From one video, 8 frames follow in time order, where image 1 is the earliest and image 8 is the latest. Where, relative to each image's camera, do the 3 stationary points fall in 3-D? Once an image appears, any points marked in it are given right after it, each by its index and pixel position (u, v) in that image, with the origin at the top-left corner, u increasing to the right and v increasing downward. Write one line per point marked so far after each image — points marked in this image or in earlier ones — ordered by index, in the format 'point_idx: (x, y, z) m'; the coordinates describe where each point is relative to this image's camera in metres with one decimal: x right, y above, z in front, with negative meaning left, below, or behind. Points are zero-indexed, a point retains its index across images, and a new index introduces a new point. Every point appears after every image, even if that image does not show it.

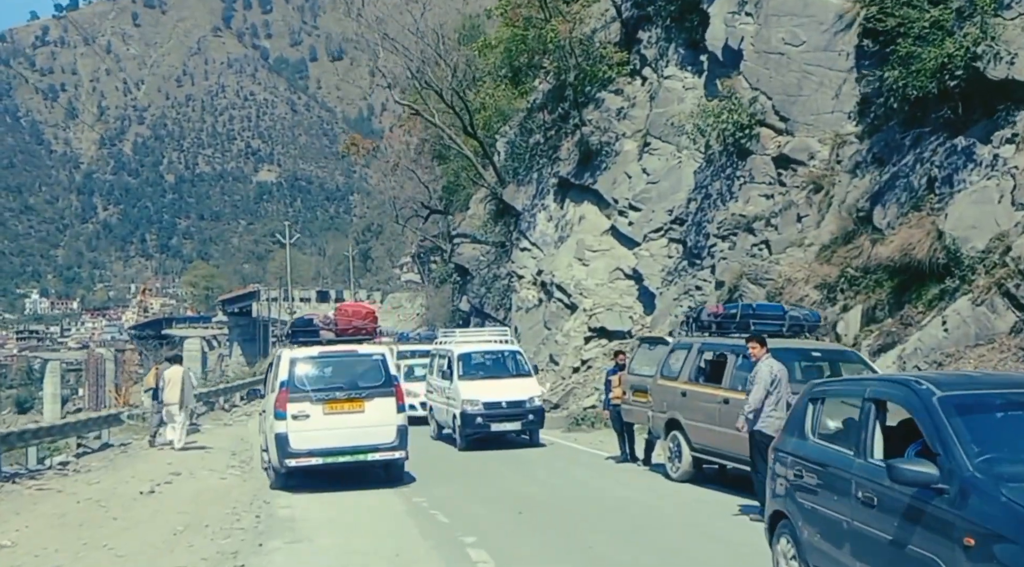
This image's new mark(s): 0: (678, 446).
0: (+2.5, -2.4, +13.7) m
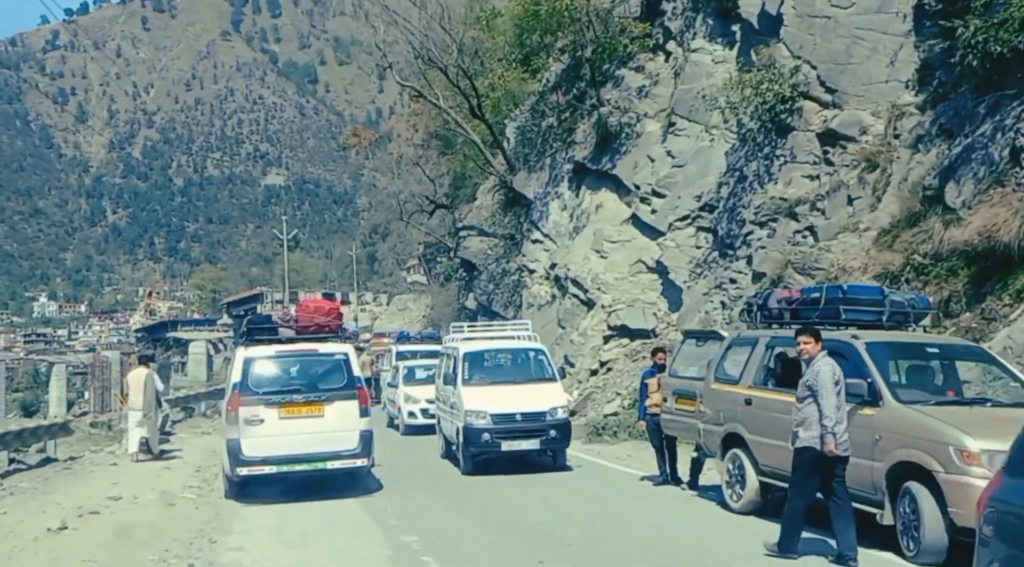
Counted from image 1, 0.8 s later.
0: (+2.6, -2.1, +10.7) m
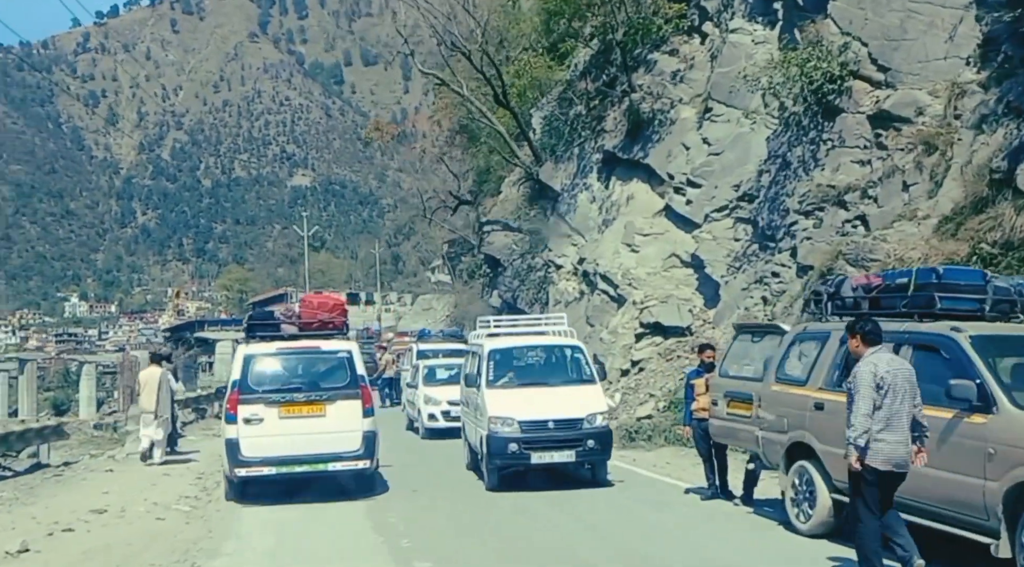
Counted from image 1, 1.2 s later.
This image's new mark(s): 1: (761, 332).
0: (+2.9, -2.0, +9.1) m
1: (+2.9, -0.6, +10.7) m
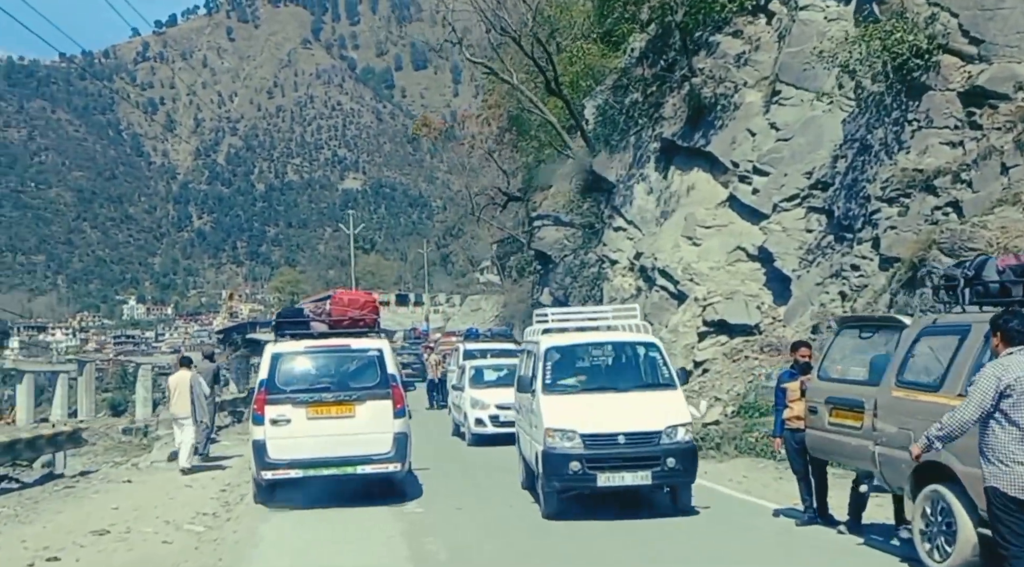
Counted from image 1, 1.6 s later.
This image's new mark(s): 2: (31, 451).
0: (+3.4, -1.8, +7.4) m
1: (+3.5, -0.4, +9.0) m
2: (-6.8, -2.4, +13.0) m
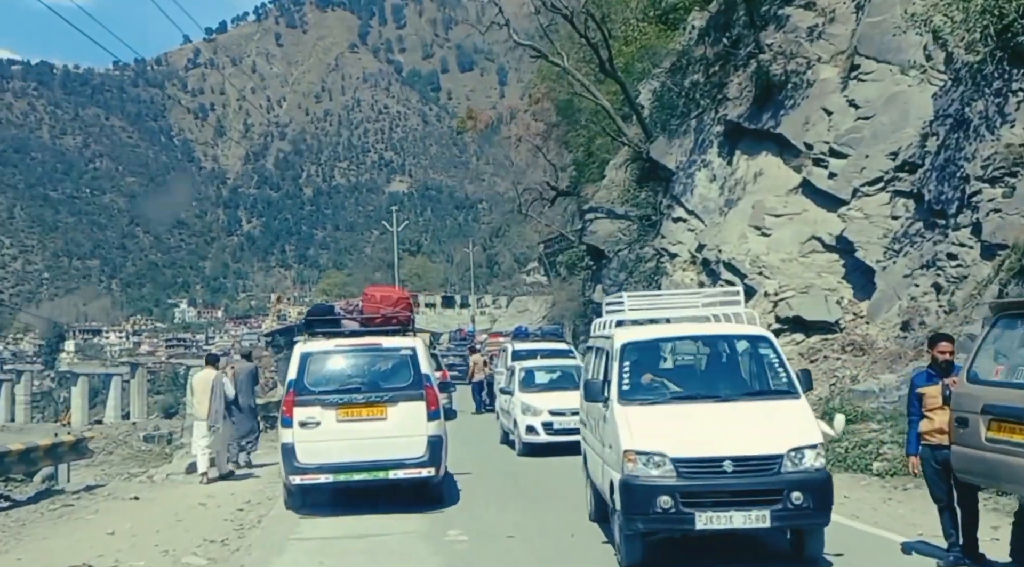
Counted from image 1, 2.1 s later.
0: (+3.9, -1.6, +5.3) m
1: (+4.0, -0.2, +6.9) m
2: (-6.0, -2.2, +11.4) m
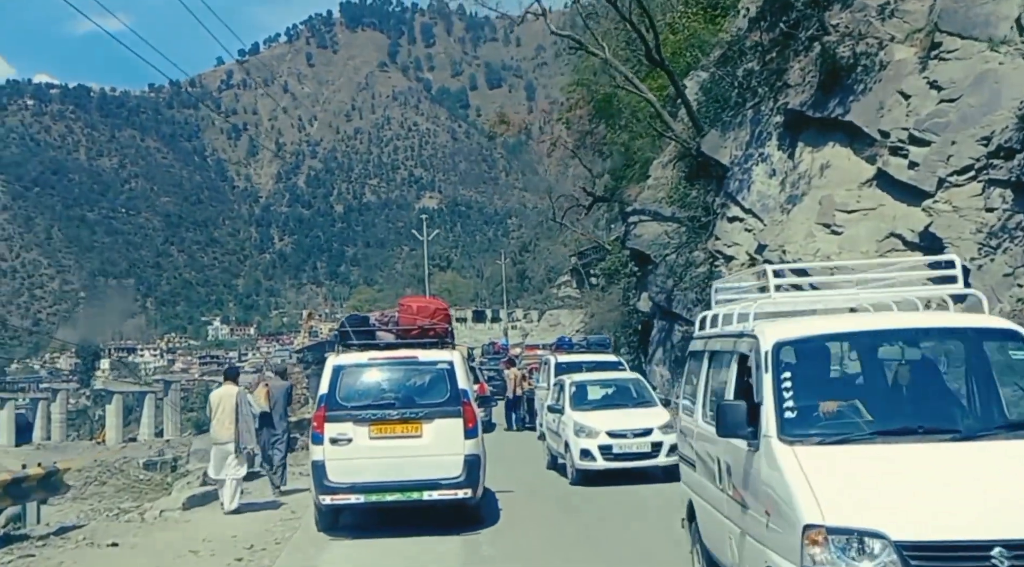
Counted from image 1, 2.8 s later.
0: (+4.3, -1.5, +3.0) m
1: (+4.4, -0.1, +4.6) m
2: (-5.4, -2.2, +9.4) m
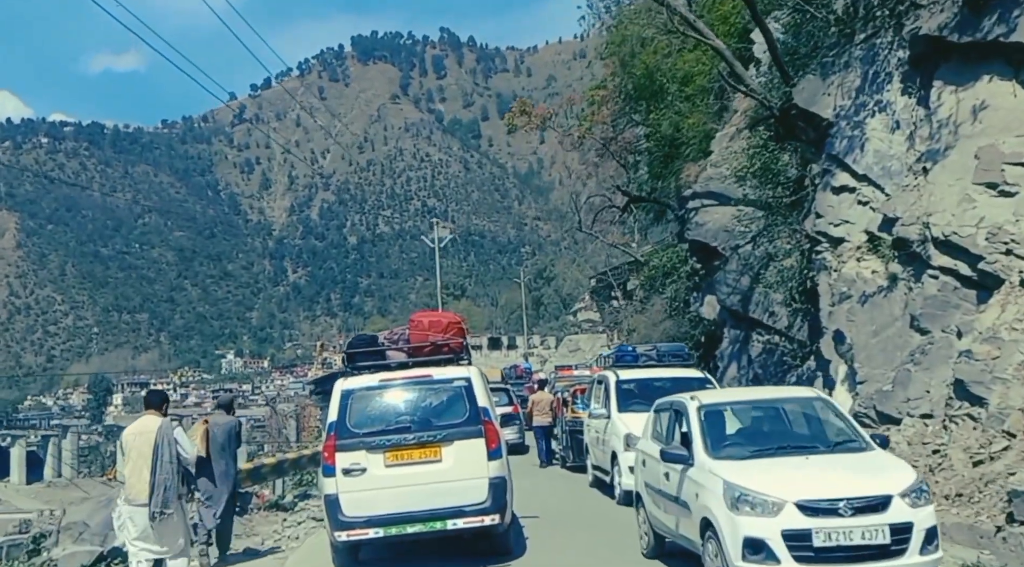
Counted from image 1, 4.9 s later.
0: (+4.7, -0.6, -3.1) m
1: (+4.9, +0.7, -1.4) m
2: (-4.9, -1.7, +3.5) m
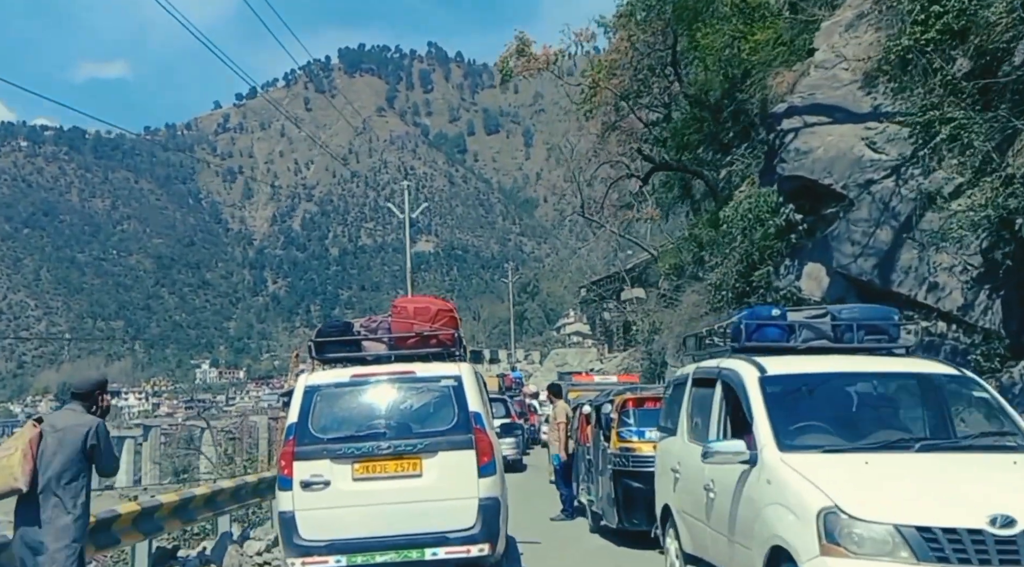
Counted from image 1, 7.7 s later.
0: (+5.3, +0.6, -11.6) m
1: (+5.4, +1.9, -9.9) m
2: (-4.5, -0.5, -5.2) m
